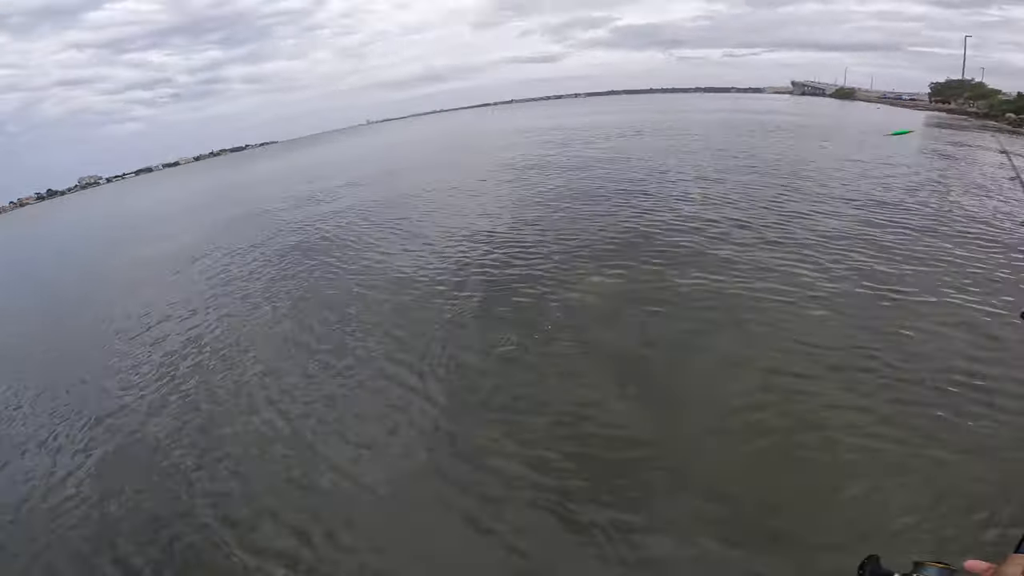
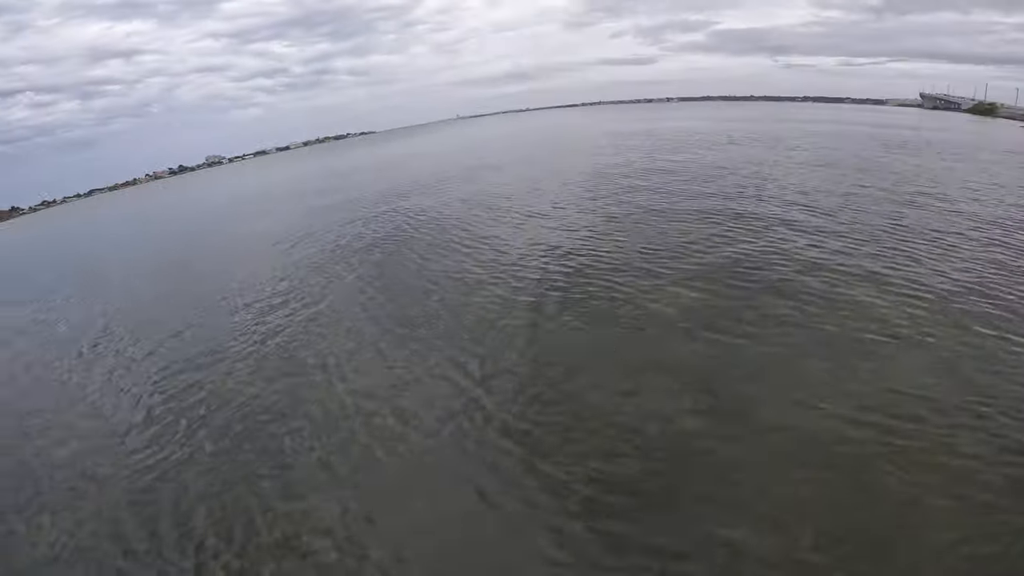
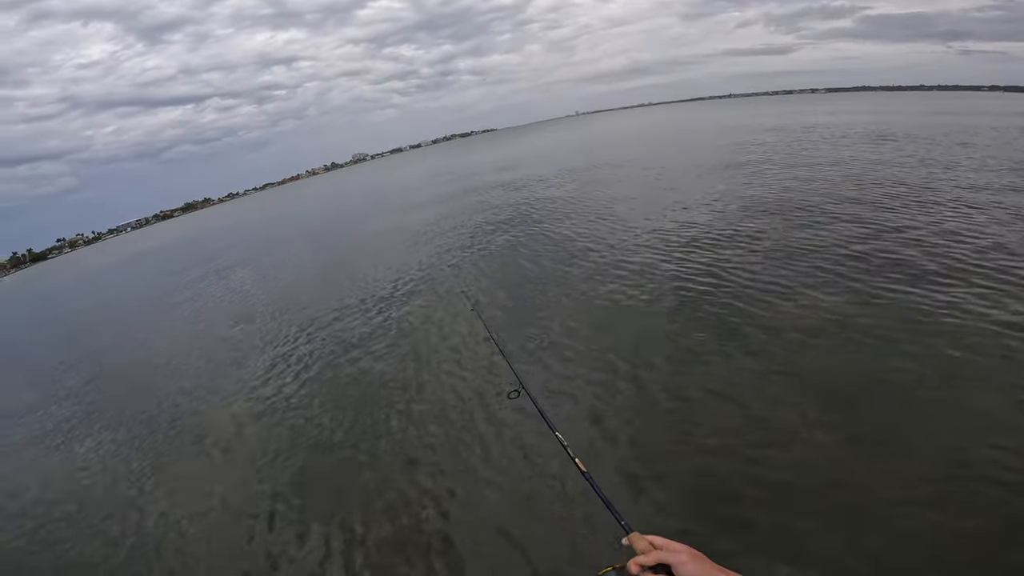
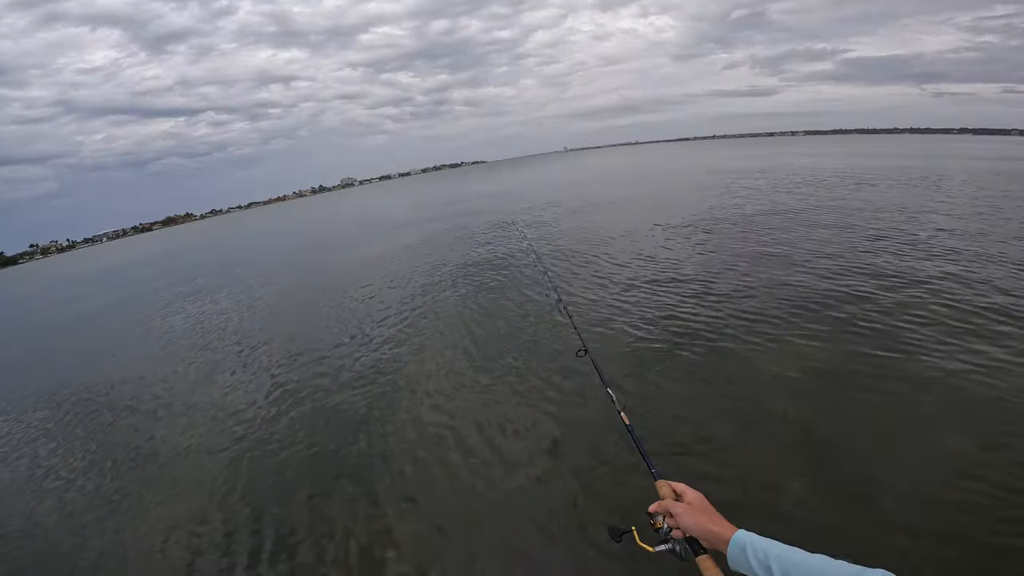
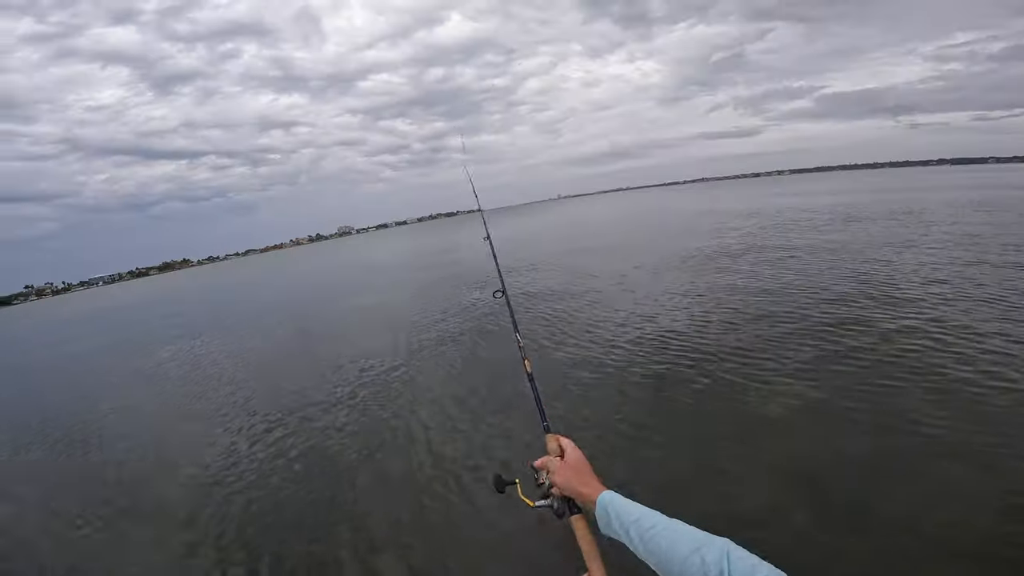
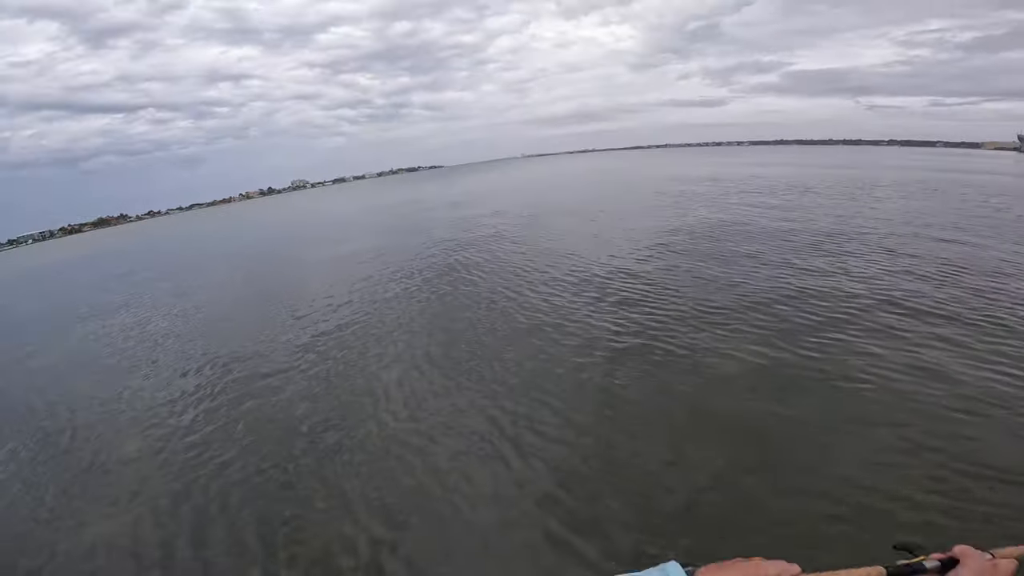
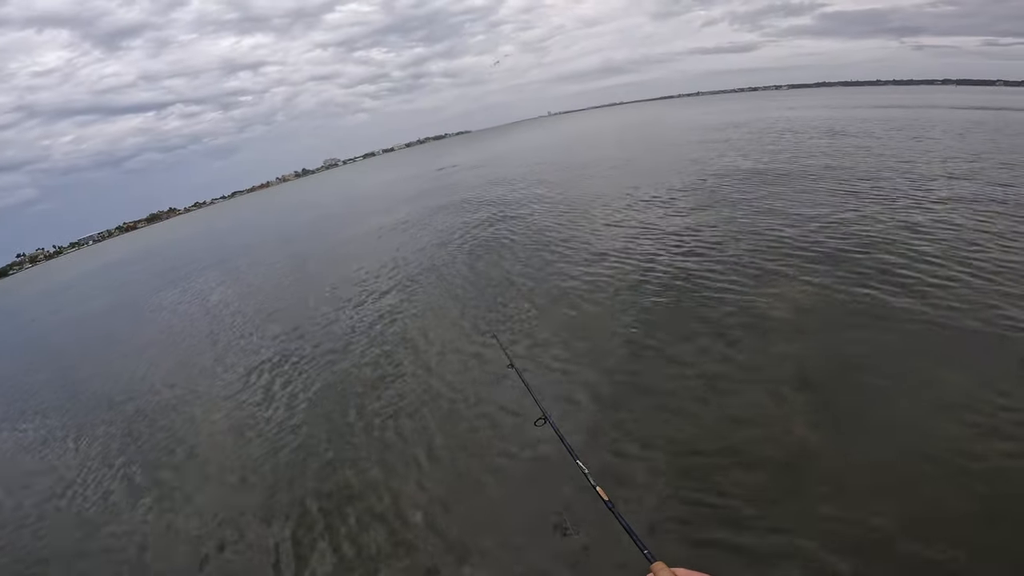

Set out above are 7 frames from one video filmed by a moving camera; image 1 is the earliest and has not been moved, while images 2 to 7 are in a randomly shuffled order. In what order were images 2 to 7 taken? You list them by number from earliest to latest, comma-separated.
2, 6, 5, 4, 3, 7
